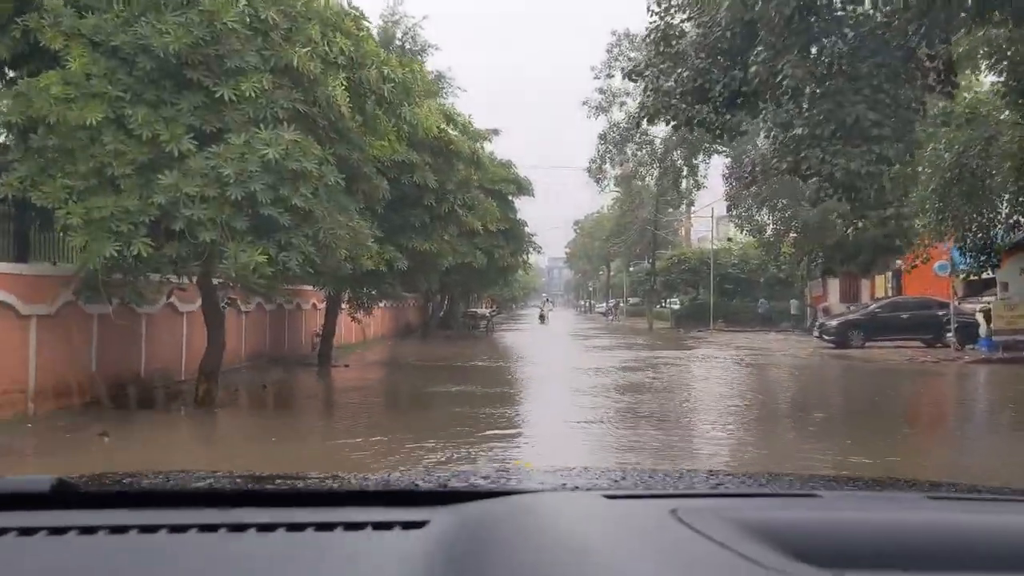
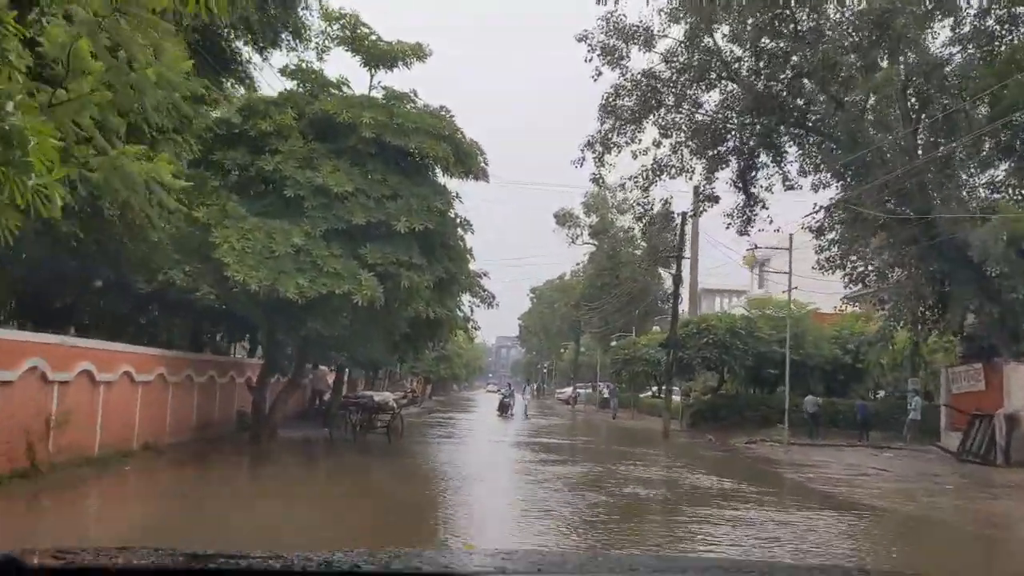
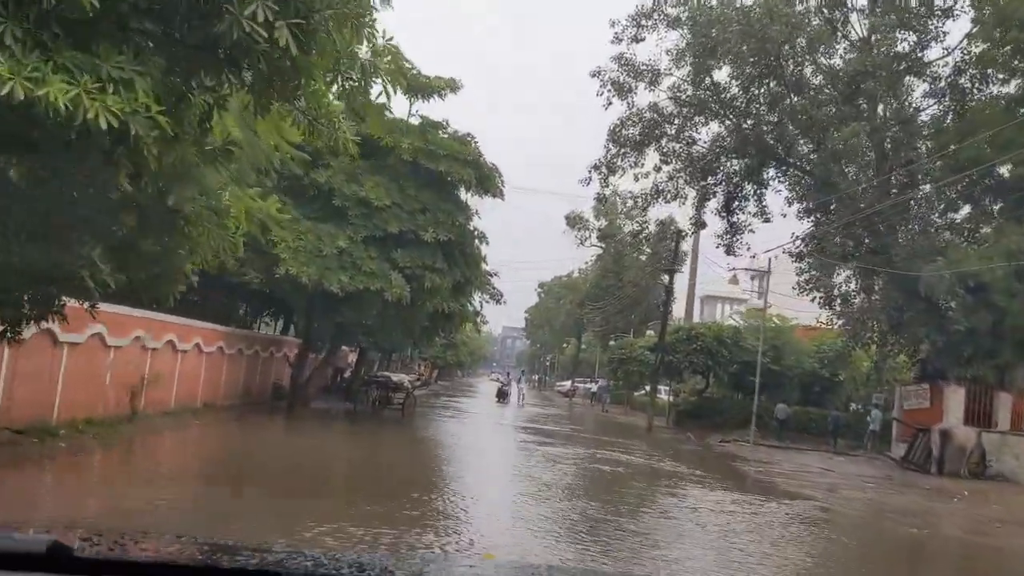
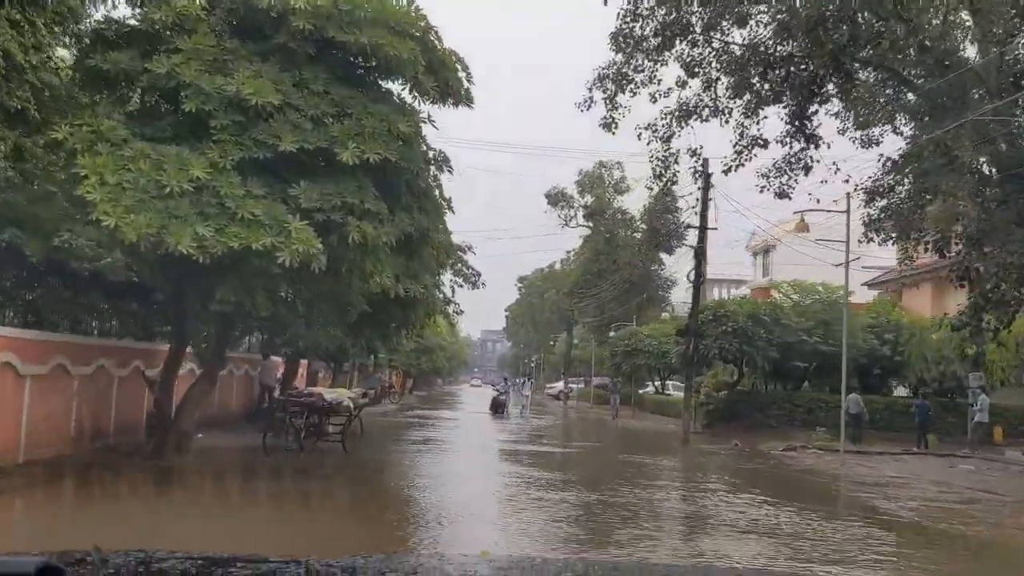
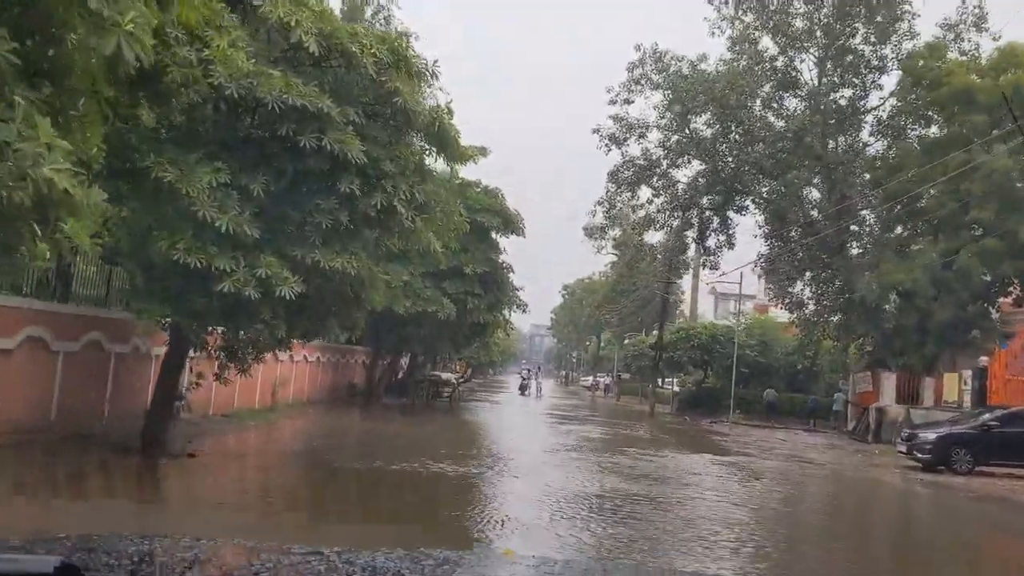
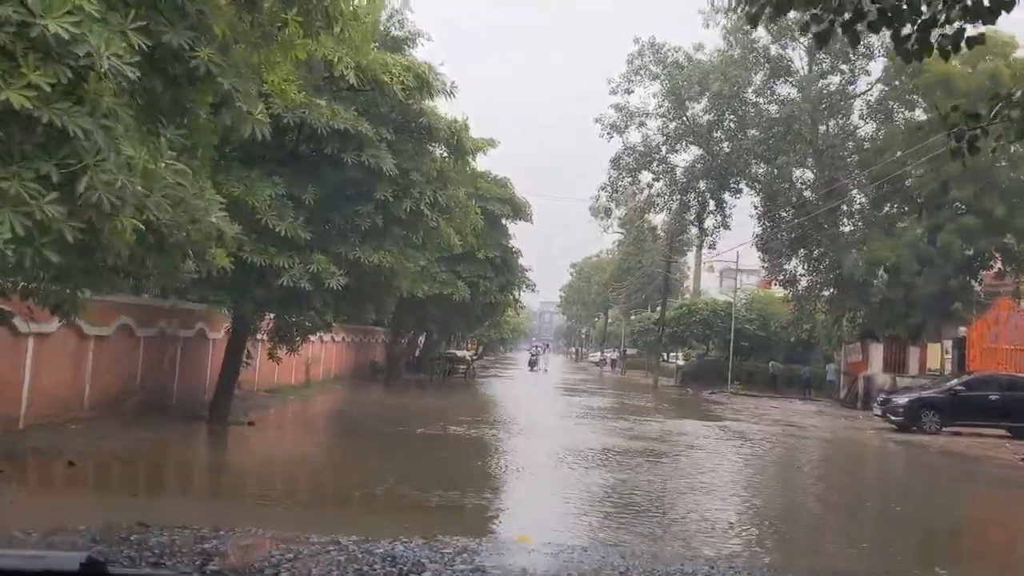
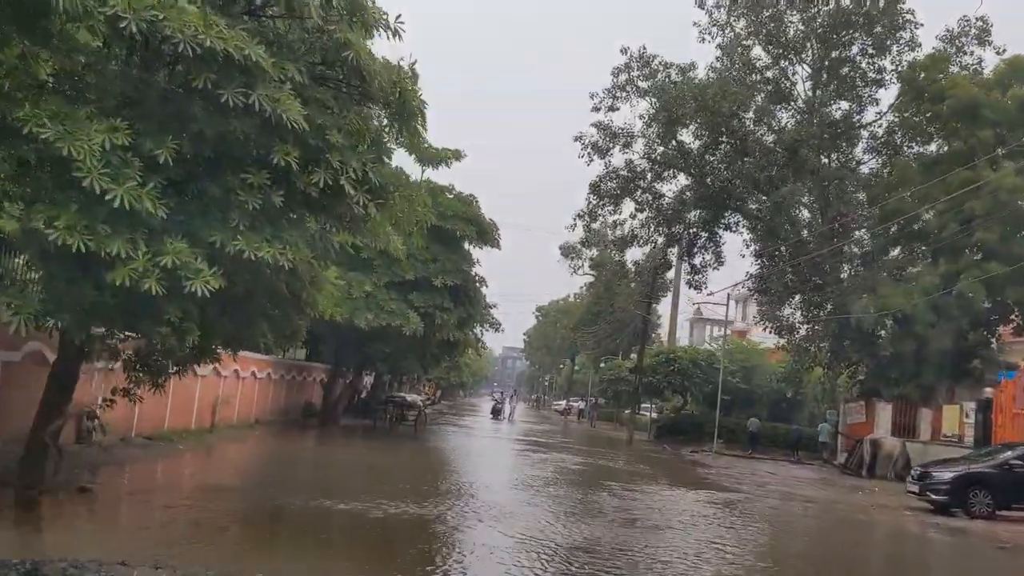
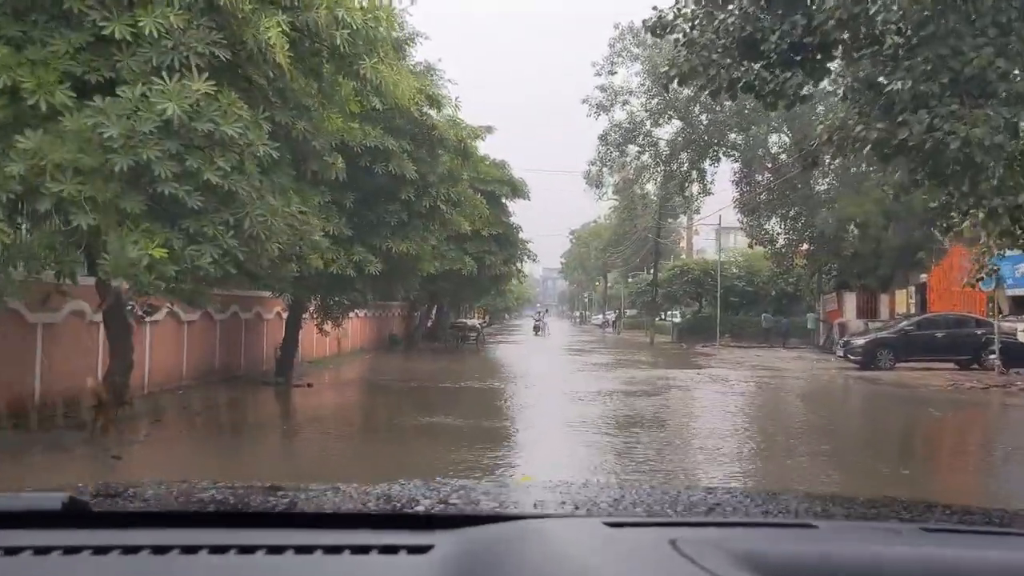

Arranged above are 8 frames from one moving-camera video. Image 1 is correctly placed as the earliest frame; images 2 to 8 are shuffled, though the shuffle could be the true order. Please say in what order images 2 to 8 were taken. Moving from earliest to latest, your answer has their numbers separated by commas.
8, 6, 5, 7, 3, 2, 4
